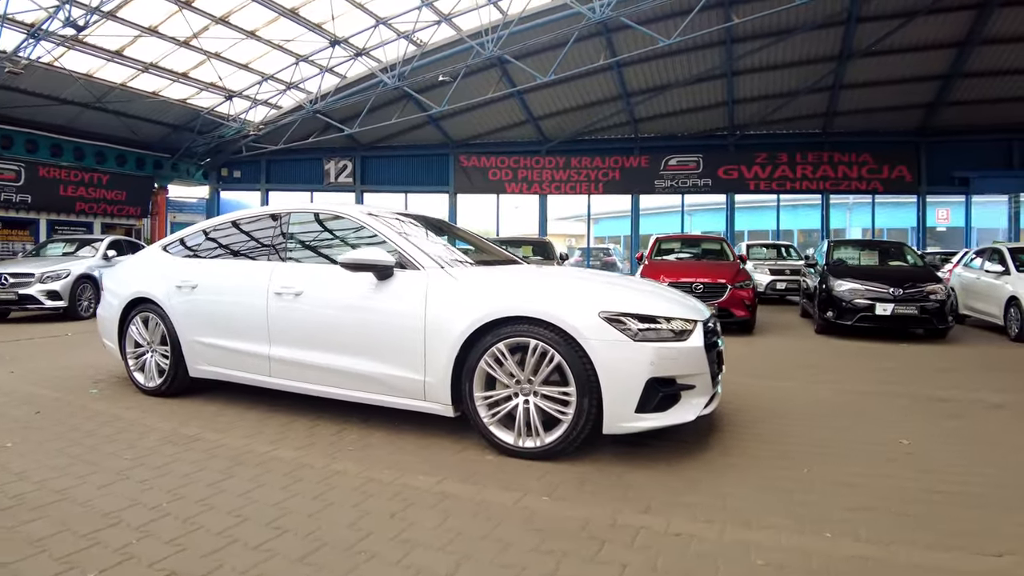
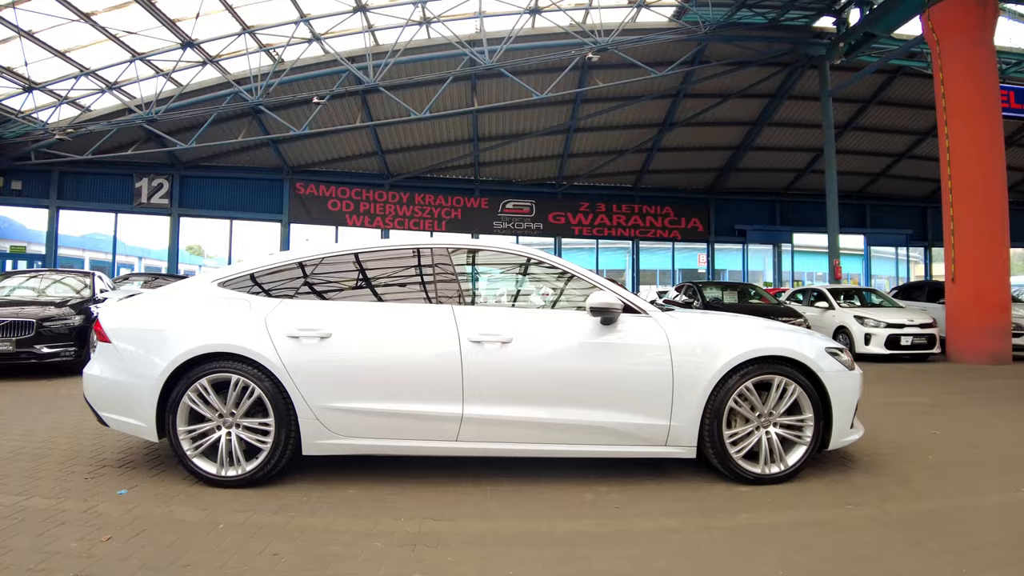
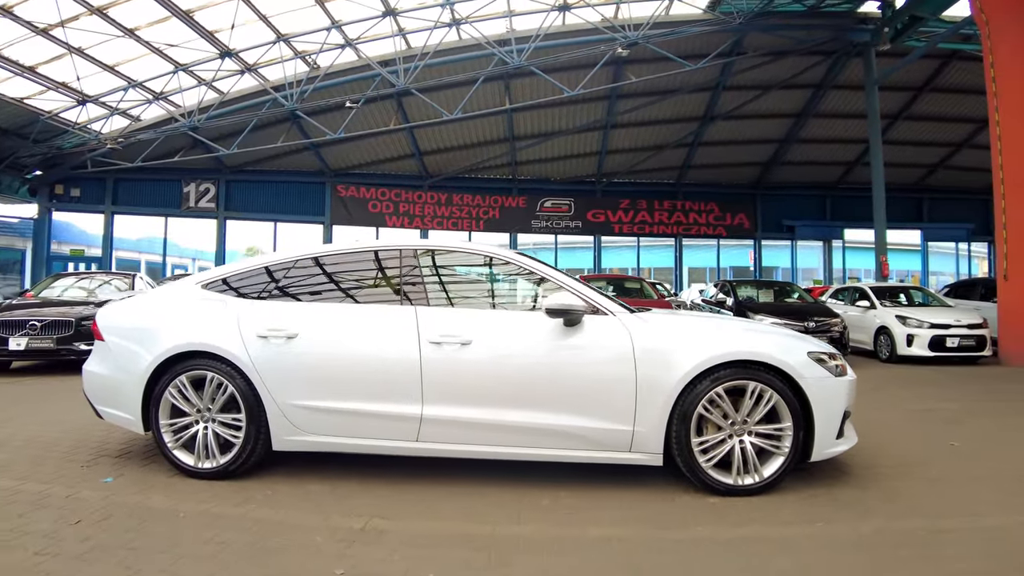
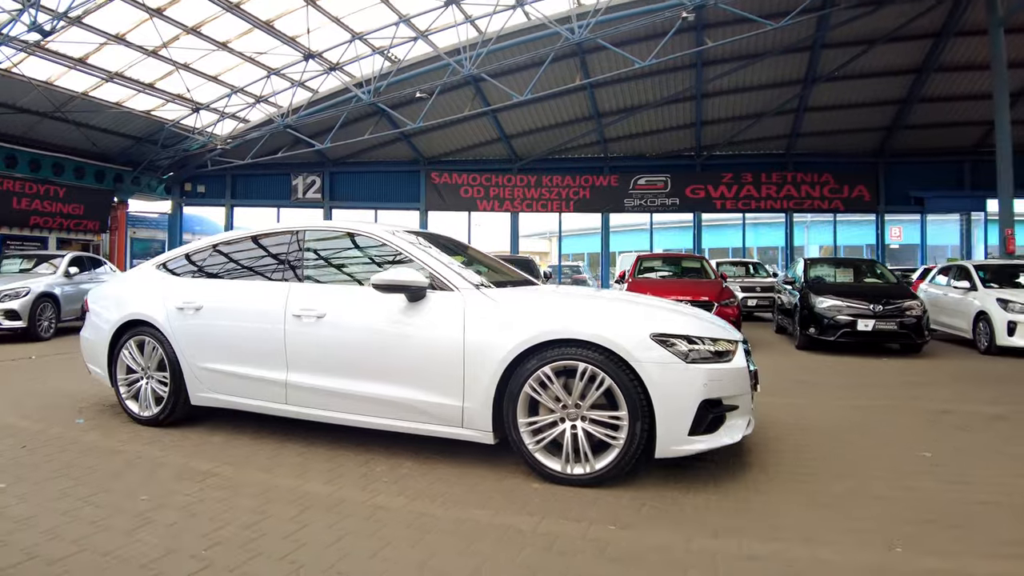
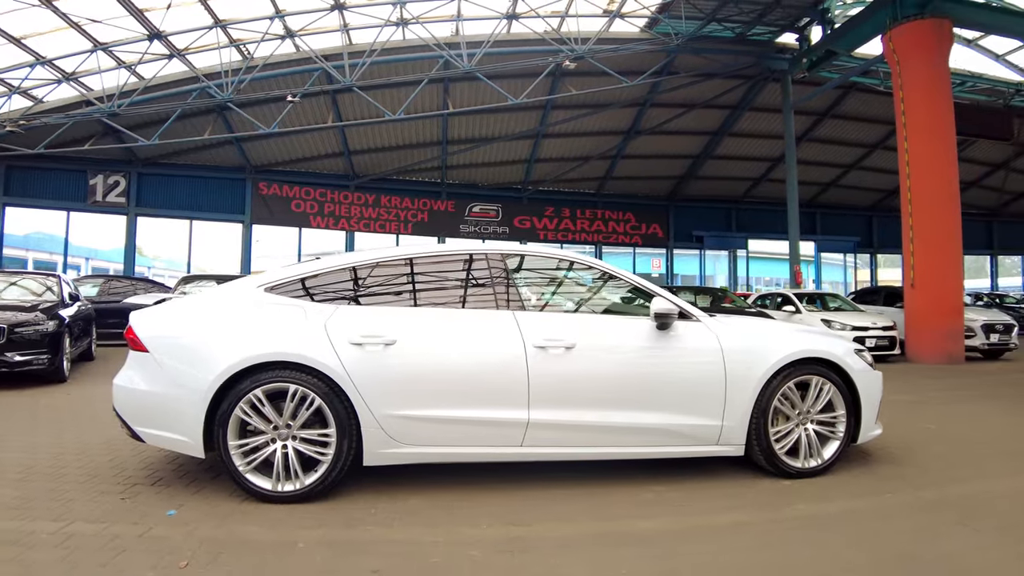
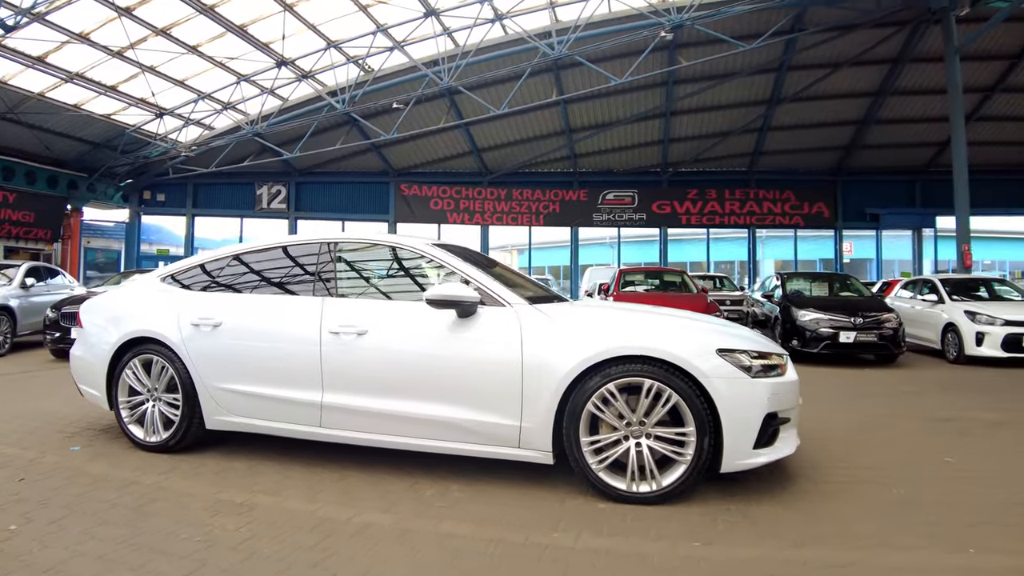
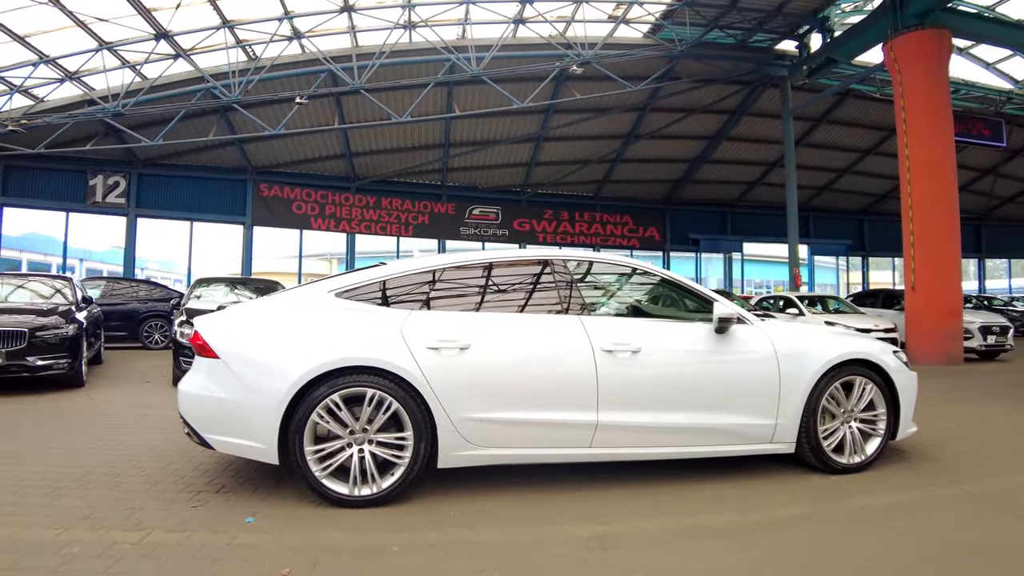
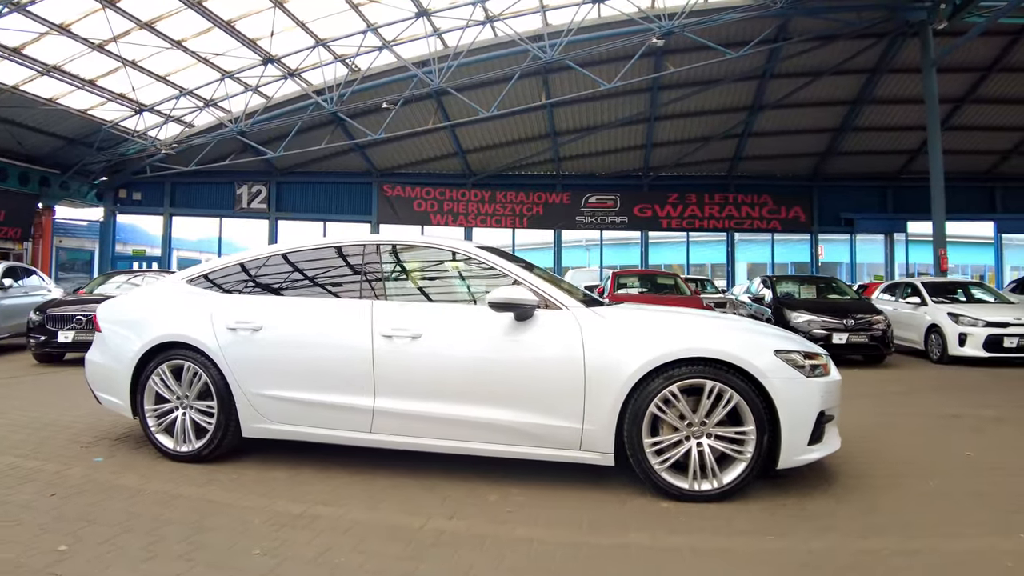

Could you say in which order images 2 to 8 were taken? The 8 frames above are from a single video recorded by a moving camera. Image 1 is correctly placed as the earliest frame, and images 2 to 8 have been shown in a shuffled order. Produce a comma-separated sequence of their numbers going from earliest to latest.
4, 6, 8, 3, 2, 5, 7
